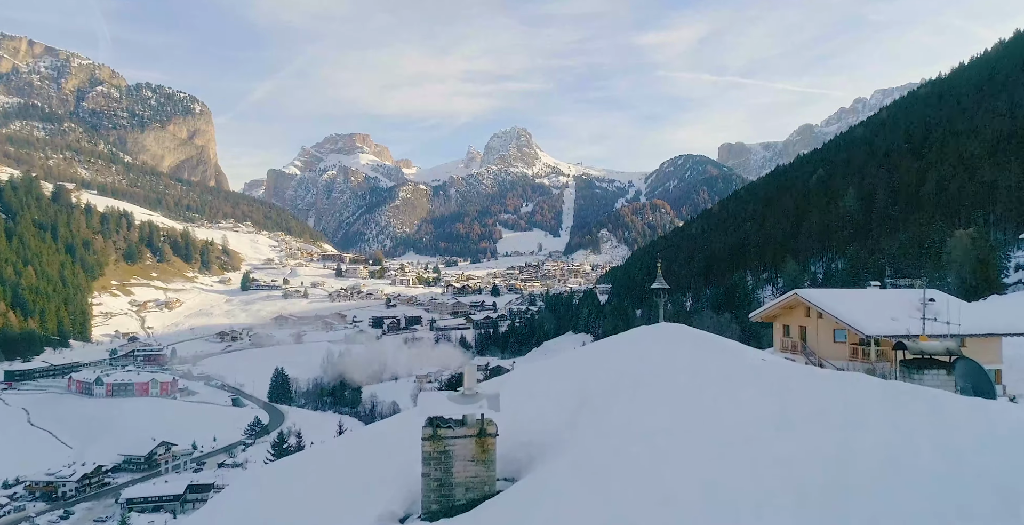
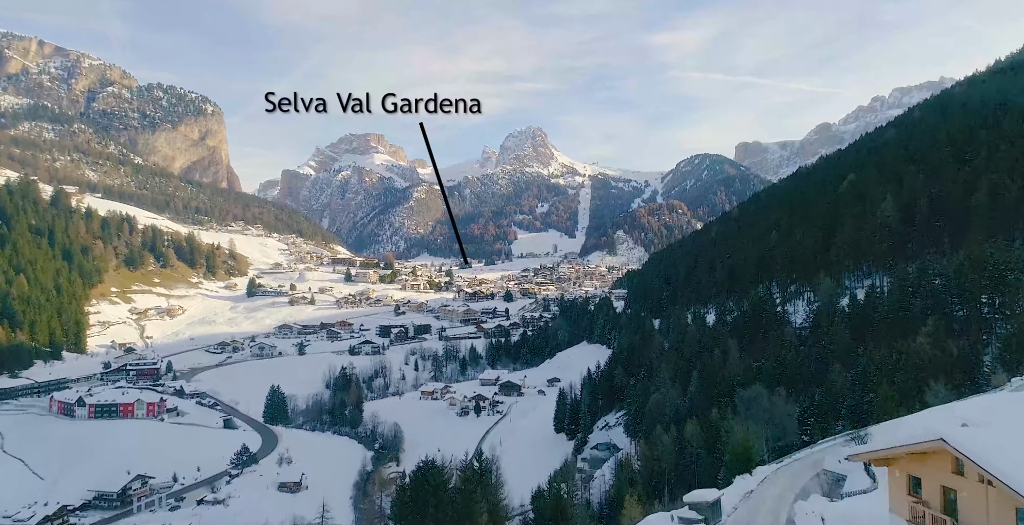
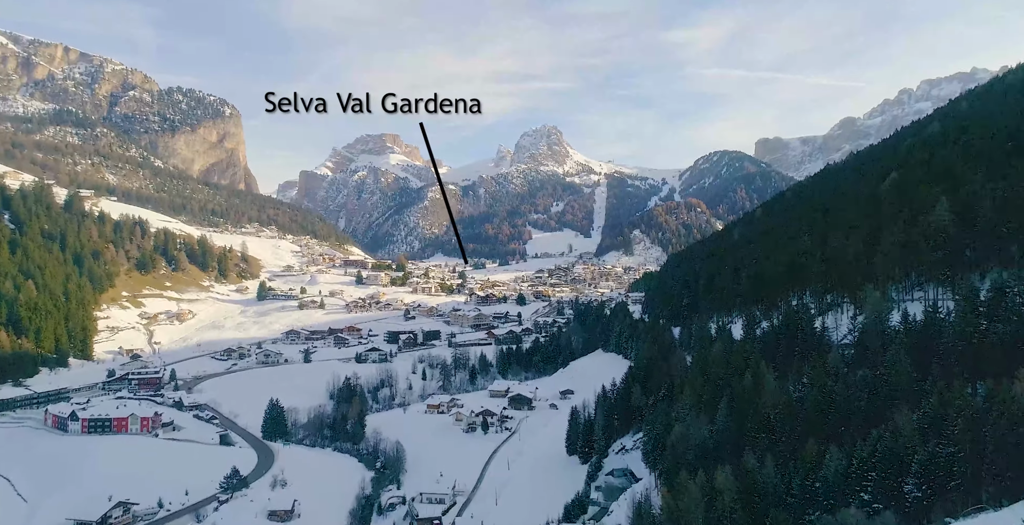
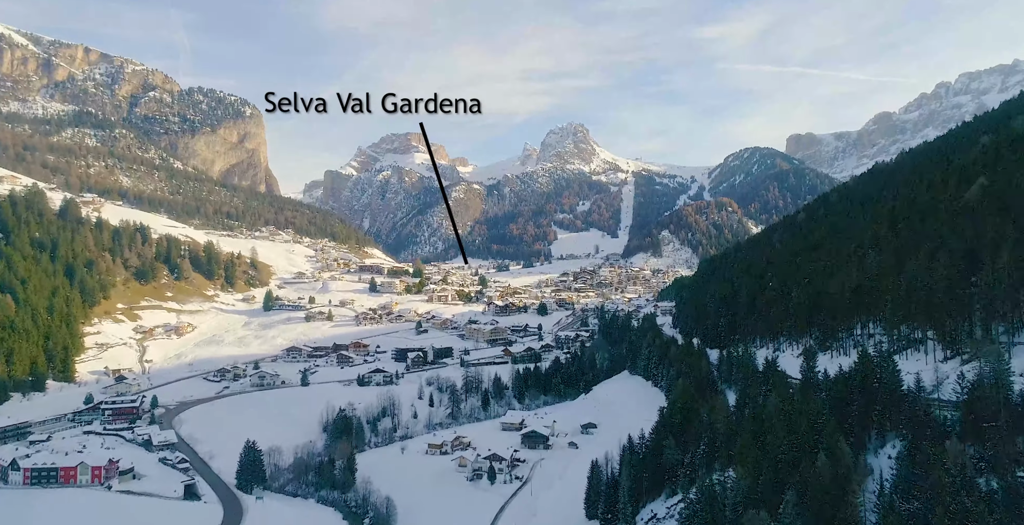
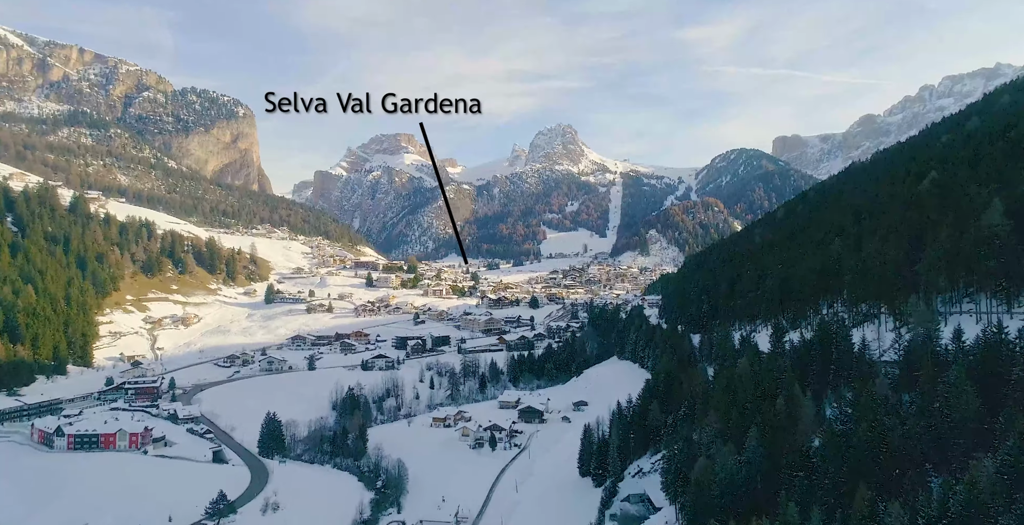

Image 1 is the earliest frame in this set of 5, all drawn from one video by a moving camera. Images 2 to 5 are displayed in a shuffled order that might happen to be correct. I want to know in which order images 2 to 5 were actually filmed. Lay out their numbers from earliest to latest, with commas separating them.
2, 3, 5, 4
